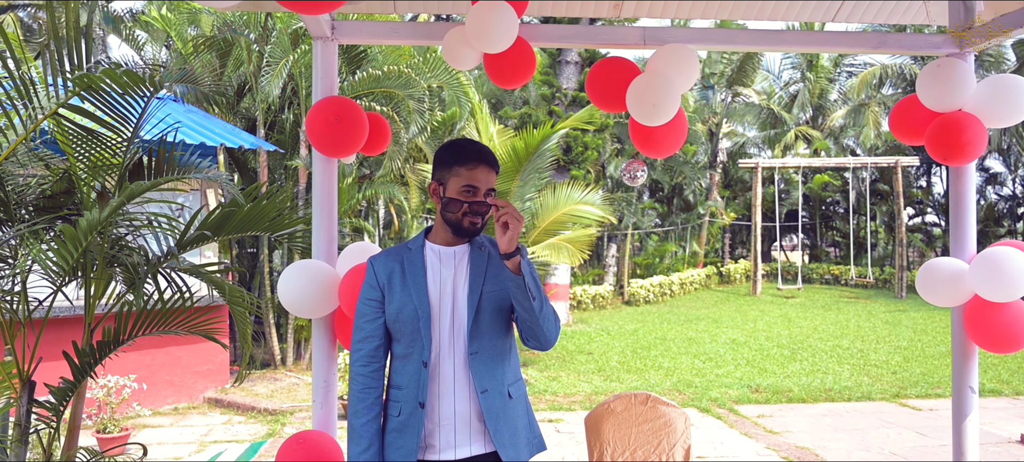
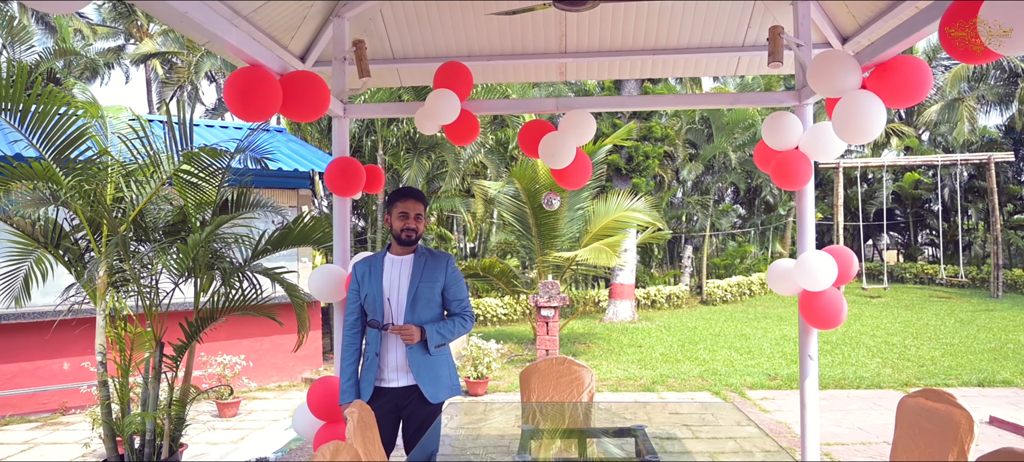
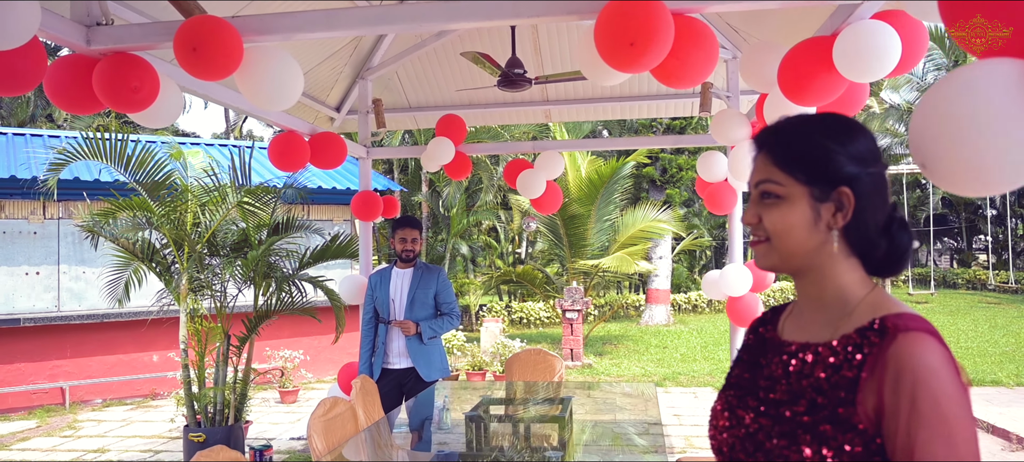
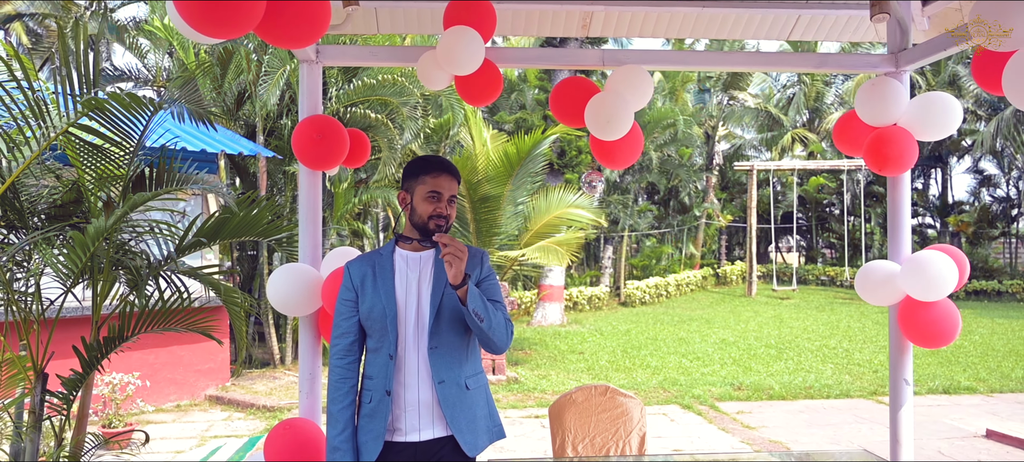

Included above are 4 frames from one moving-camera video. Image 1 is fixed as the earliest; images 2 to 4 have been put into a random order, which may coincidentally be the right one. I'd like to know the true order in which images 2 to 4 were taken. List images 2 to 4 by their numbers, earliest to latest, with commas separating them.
4, 2, 3
